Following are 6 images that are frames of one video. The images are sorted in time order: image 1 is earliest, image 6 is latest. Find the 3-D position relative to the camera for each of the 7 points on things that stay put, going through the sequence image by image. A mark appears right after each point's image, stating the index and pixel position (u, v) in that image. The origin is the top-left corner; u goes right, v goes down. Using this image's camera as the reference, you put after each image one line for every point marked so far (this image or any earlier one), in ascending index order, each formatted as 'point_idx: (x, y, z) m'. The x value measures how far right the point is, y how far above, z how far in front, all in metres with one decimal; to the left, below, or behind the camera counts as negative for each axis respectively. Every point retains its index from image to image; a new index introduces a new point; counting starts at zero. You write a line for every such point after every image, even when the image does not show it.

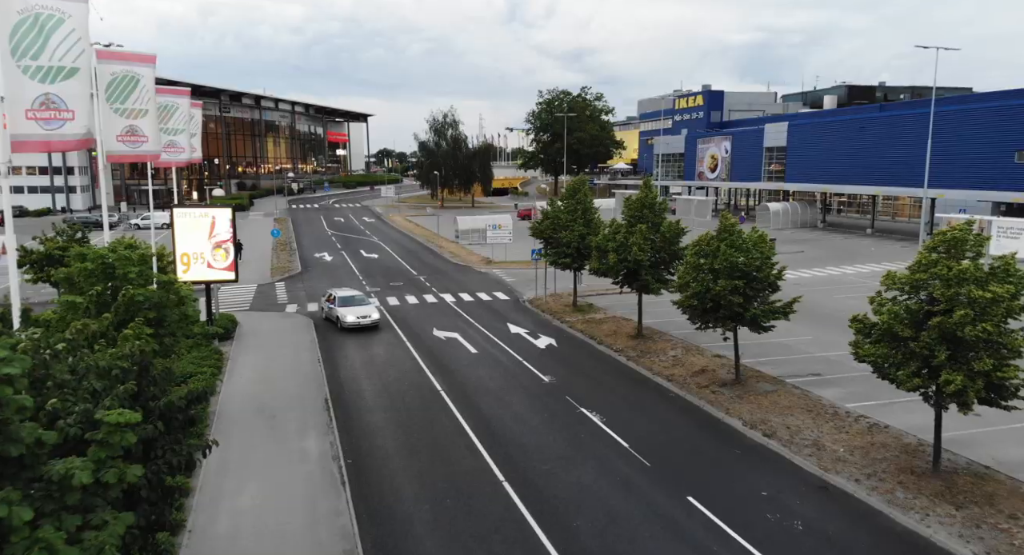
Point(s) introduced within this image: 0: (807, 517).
0: (+5.2, -4.2, +11.9) m
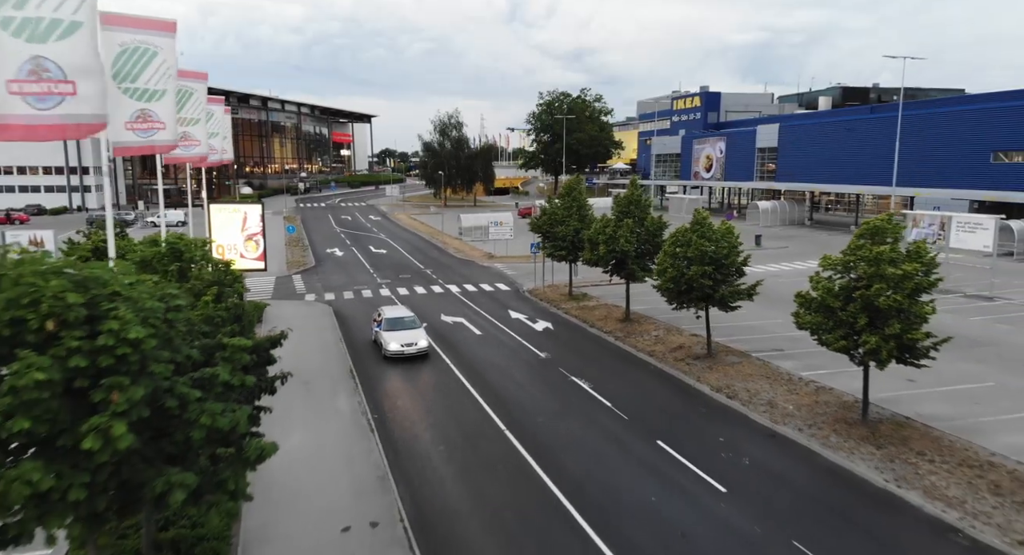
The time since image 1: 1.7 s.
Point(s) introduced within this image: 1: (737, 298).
0: (+5.2, -3.8, +14.4) m
1: (+6.4, -0.6, +19.1) m
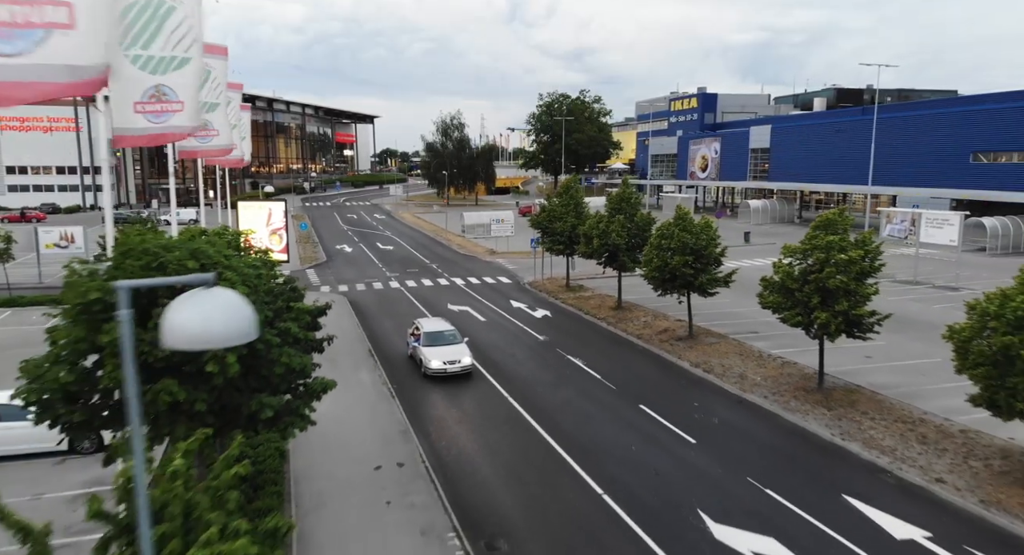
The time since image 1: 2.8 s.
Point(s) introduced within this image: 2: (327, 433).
0: (+5.3, -3.5, +16.7) m
1: (+6.5, -0.2, +21.4) m
2: (-4.2, -3.5, +15.3) m
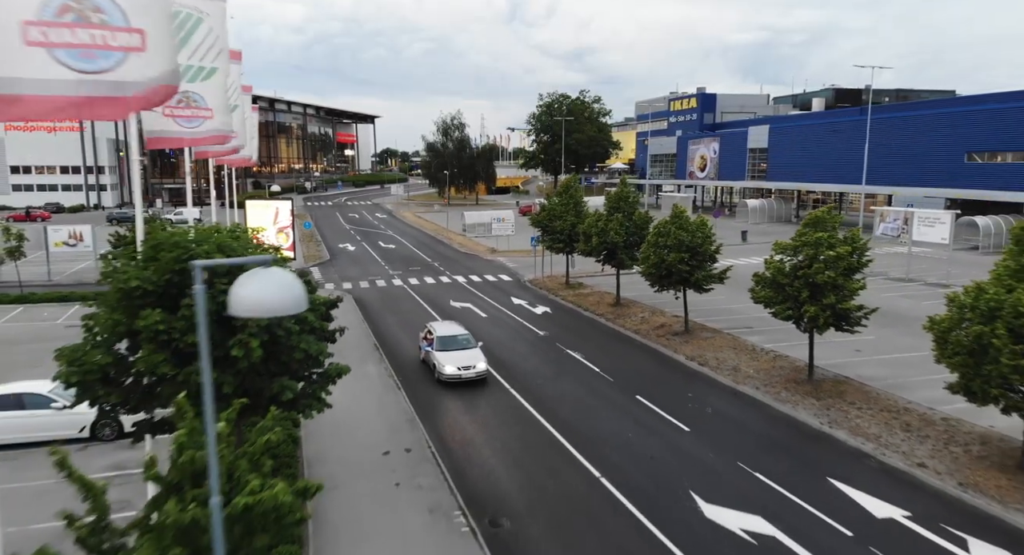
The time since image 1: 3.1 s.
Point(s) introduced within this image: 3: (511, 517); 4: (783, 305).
0: (+5.3, -3.3, +17.4) m
1: (+6.5, -0.1, +22.1) m
2: (-4.2, -3.4, +16.0) m
3: (0.0, -4.3, +12.1) m
4: (+7.0, -0.7, +17.4) m
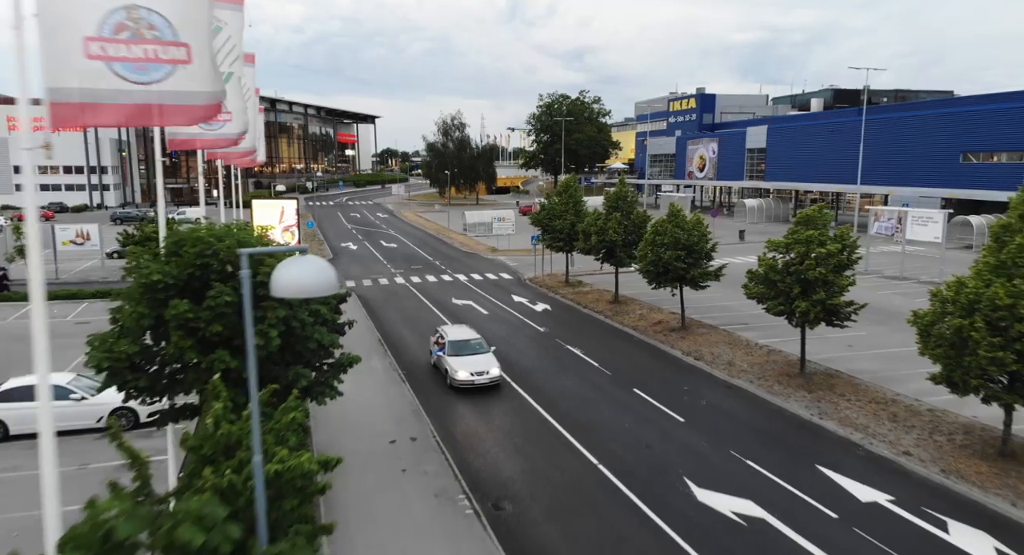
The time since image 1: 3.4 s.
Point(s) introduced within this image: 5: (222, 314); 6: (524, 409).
0: (+5.4, -3.2, +18.0) m
1: (+6.5, 0.0, +22.7) m
2: (-4.1, -3.3, +16.6) m
3: (0.0, -4.2, +12.7) m
4: (+7.1, -0.6, +18.0) m
5: (-4.1, -0.5, +9.5) m
6: (+0.3, -3.4, +17.5) m
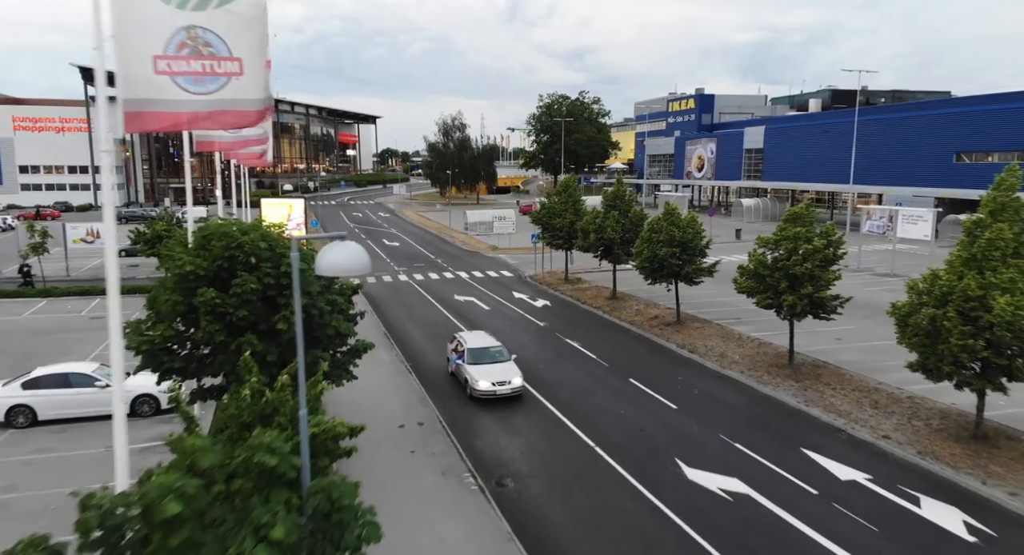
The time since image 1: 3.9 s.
0: (+5.4, -3.1, +18.9) m
1: (+6.6, +0.1, +23.6) m
2: (-4.1, -3.2, +17.5) m
3: (+0.1, -4.1, +13.6) m
4: (+7.1, -0.5, +18.9) m
5: (-4.1, -0.4, +10.4) m
6: (+0.3, -3.3, +18.4) m
